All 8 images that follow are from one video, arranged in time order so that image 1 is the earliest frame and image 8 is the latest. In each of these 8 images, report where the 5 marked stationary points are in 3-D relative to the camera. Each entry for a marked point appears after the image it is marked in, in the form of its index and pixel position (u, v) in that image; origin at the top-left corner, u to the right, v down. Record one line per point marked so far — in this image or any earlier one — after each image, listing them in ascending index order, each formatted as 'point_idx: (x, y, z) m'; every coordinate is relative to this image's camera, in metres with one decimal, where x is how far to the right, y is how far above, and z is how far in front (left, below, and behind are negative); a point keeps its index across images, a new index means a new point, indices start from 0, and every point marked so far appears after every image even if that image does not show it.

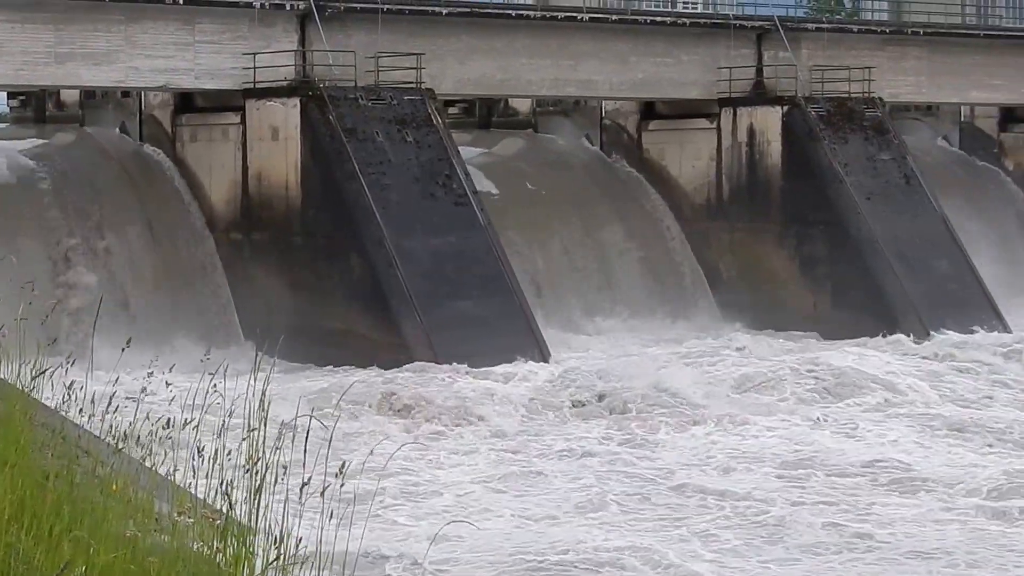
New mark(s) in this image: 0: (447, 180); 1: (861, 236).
0: (-0.6, +0.9, +19.4) m
1: (+3.0, +0.5, +19.6) m
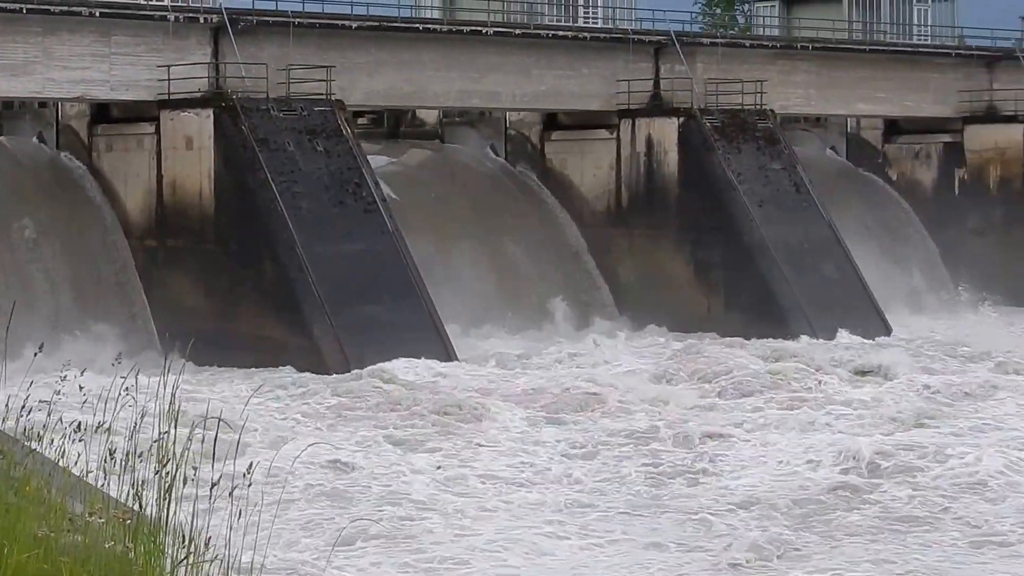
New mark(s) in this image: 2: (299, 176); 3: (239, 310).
0: (-1.4, +0.9, +20.0) m
1: (+2.2, +0.4, +20.5) m
2: (-1.9, +1.0, +19.6) m
3: (-2.4, -0.2, +19.4) m
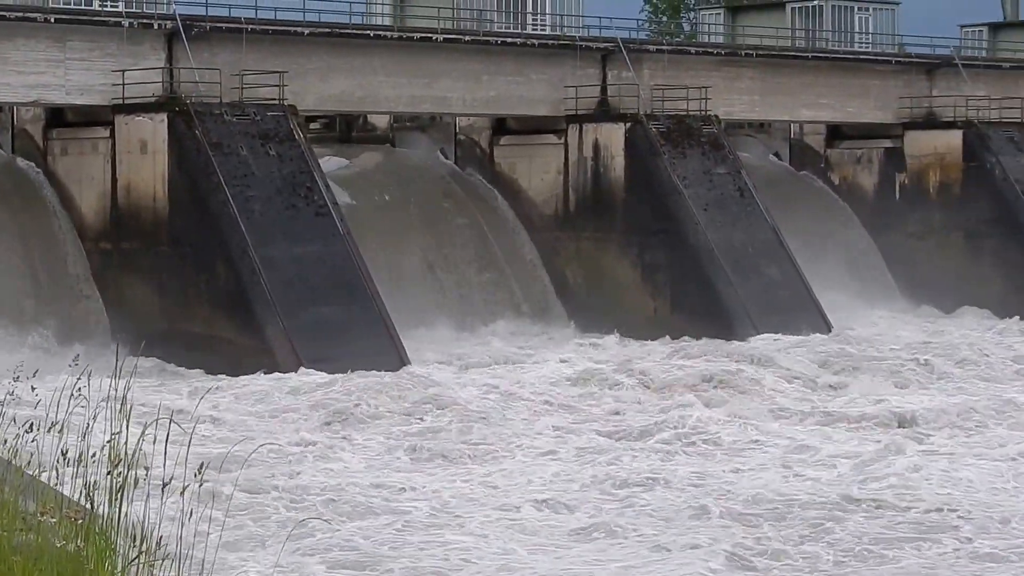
0: (-1.9, +0.9, +20.3) m
1: (+1.7, +0.4, +20.9) m
2: (-2.3, +1.0, +19.9) m
3: (-2.8, -0.2, +19.7) m
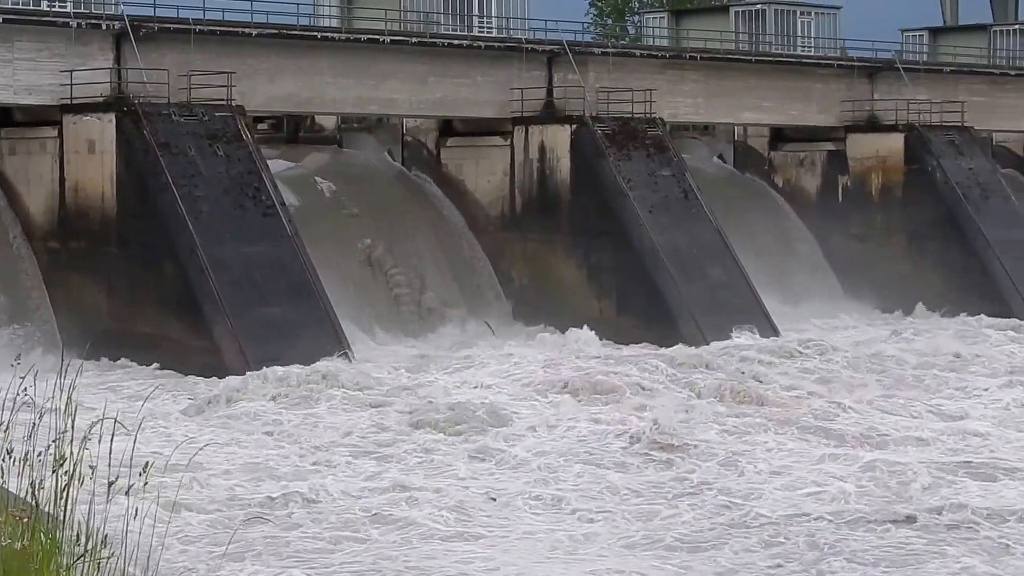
0: (-2.3, +0.9, +20.4) m
1: (+1.2, +0.4, +21.1) m
2: (-2.8, +1.0, +20.0) m
3: (-3.3, -0.2, +19.7) m
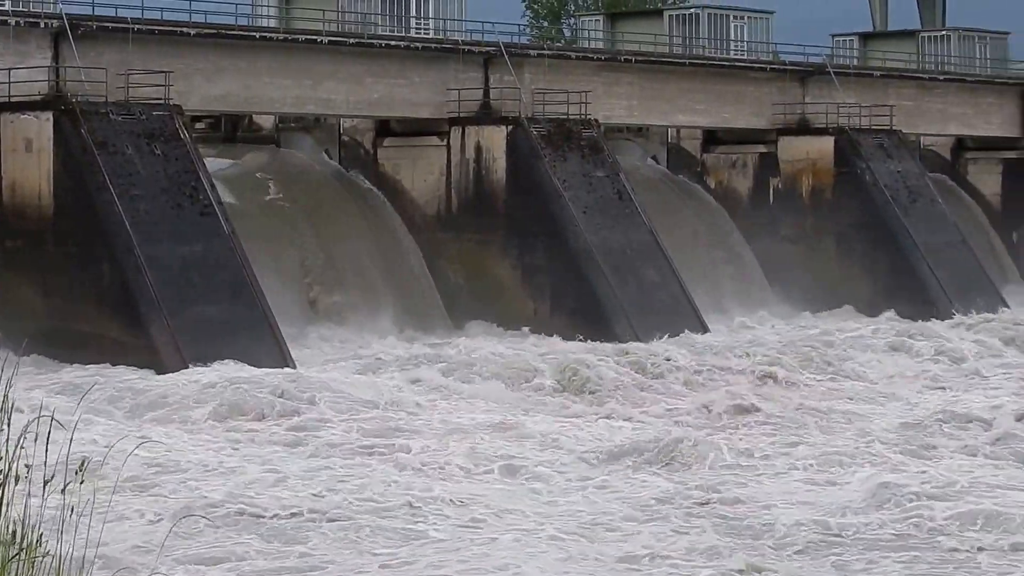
0: (-2.9, +0.9, +20.5) m
1: (+0.6, +0.4, +21.3) m
2: (-3.4, +1.0, +20.0) m
3: (-3.8, -0.2, +19.8) m
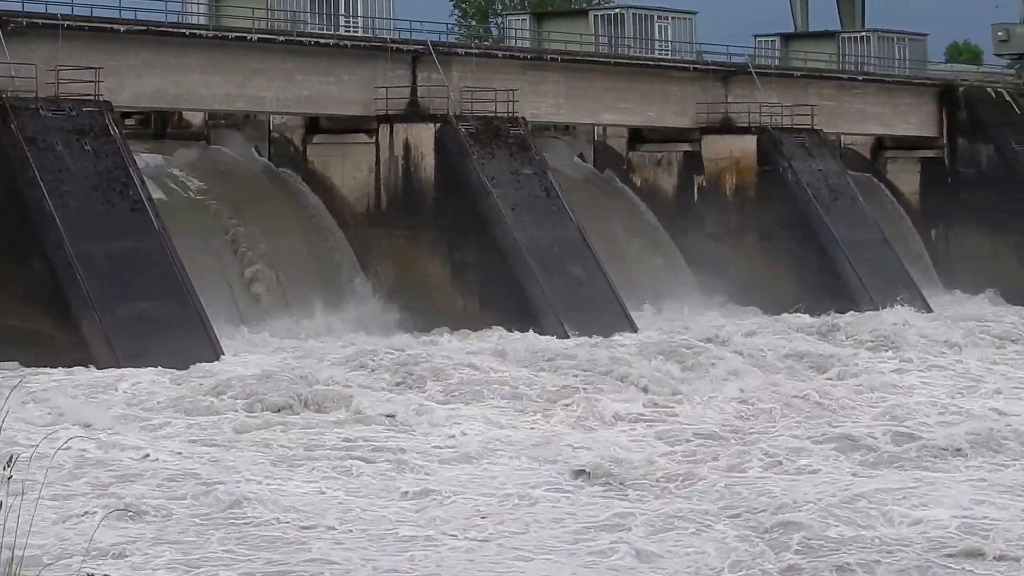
0: (-3.6, +0.9, +20.5) m
1: (-0.1, +0.4, +21.5) m
2: (-4.0, +1.0, +20.1) m
3: (-4.4, -0.2, +19.7) m
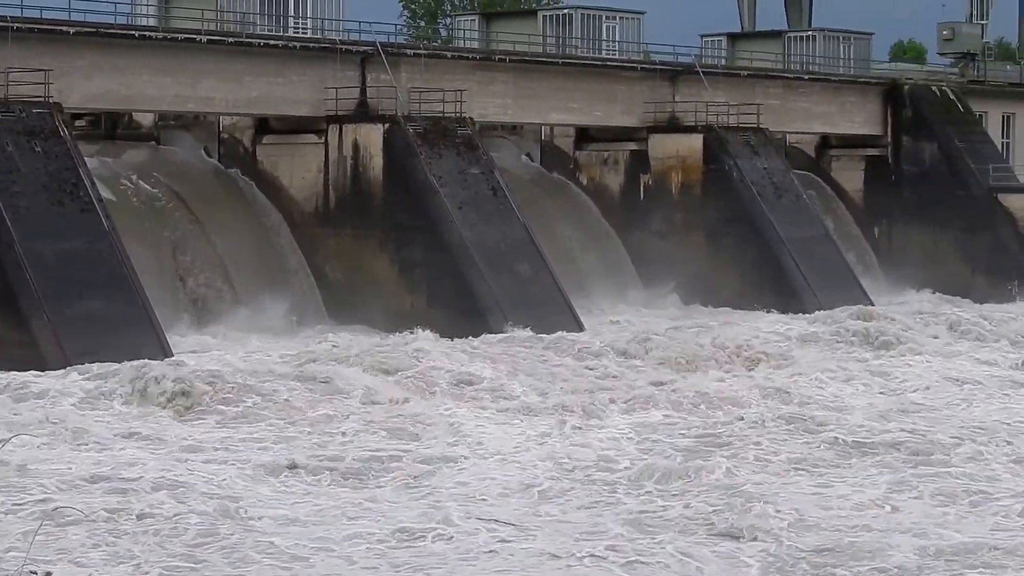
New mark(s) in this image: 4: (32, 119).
0: (-4.1, +0.9, +20.7) m
1: (-0.6, +0.4, +21.7) m
2: (-4.5, +1.0, +20.2) m
3: (-4.9, -0.2, +19.9) m
4: (-4.5, +1.6, +20.8) m
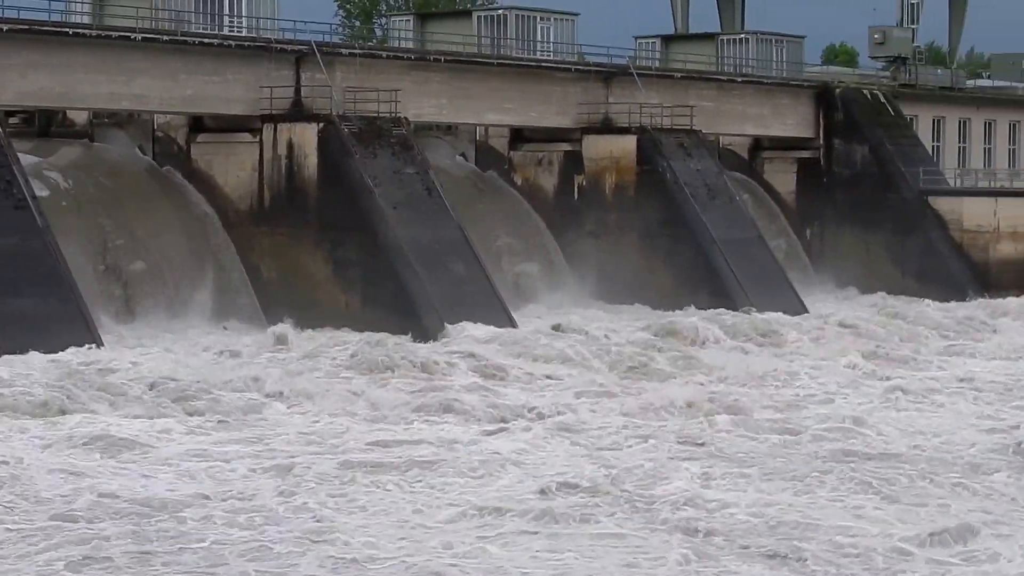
0: (-4.7, +0.9, +20.6) m
1: (-1.2, +0.4, +21.8) m
2: (-5.1, +1.0, +20.2) m
3: (-5.5, -0.1, +19.8) m
4: (-5.1, +1.6, +20.7) m
